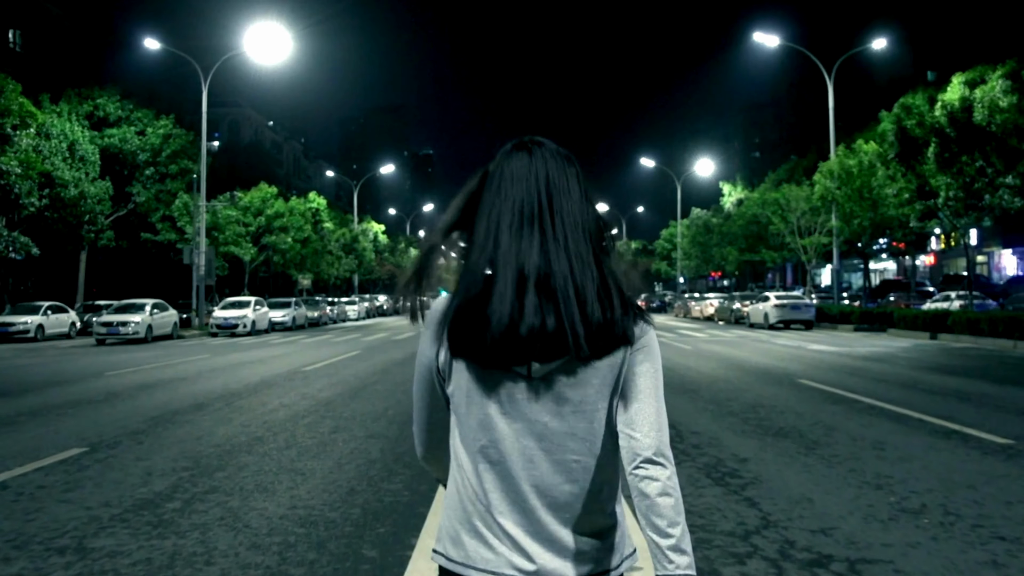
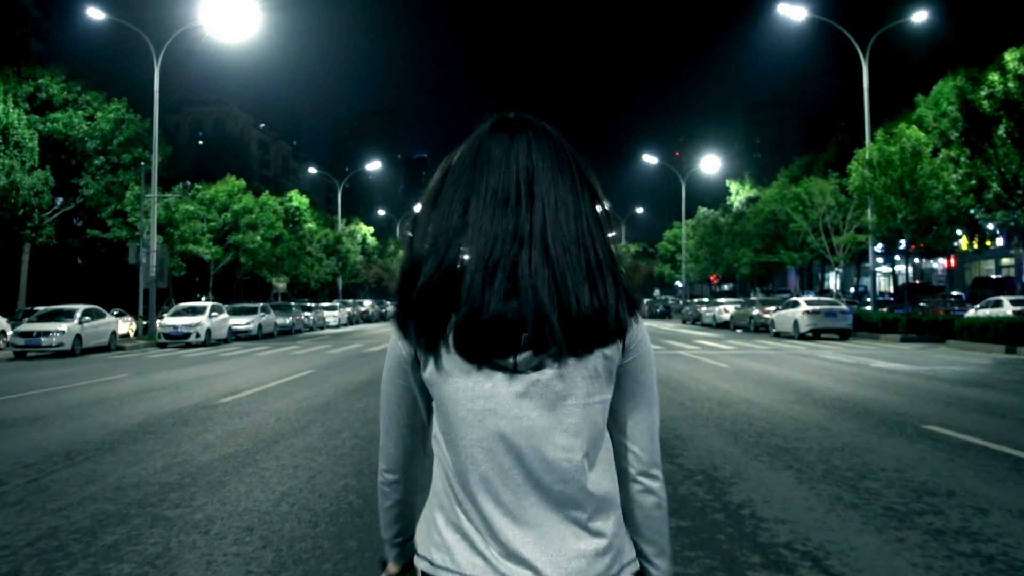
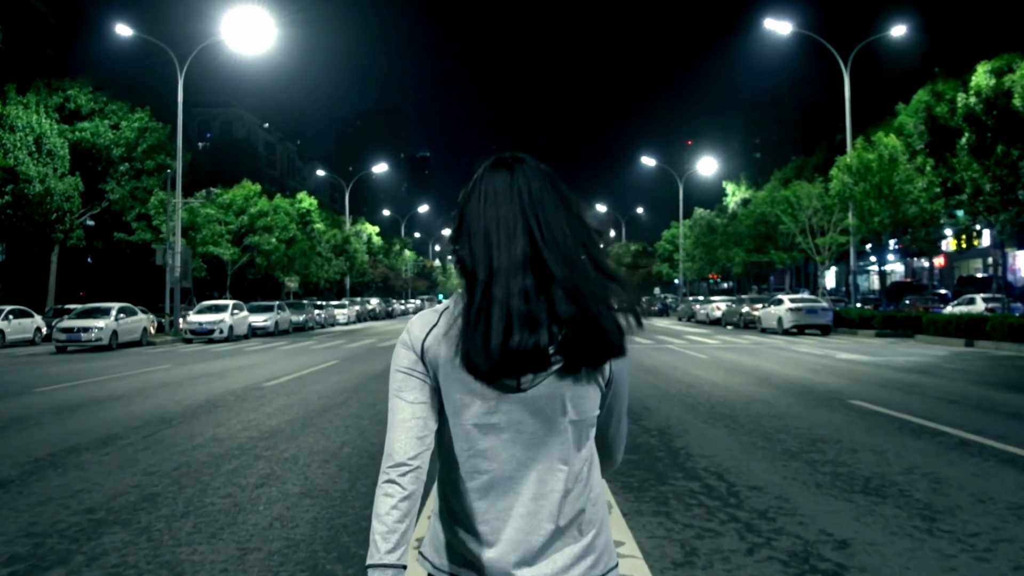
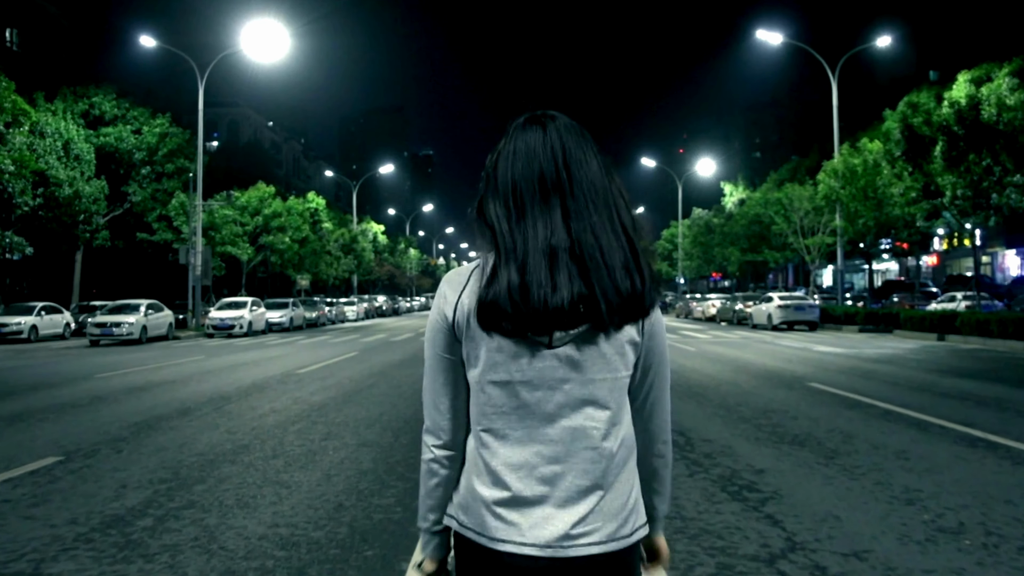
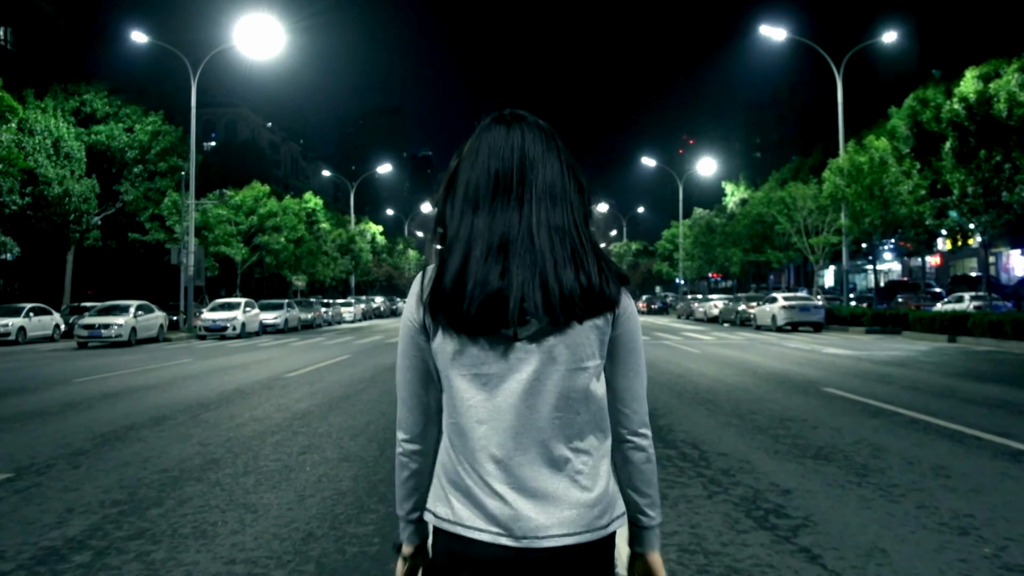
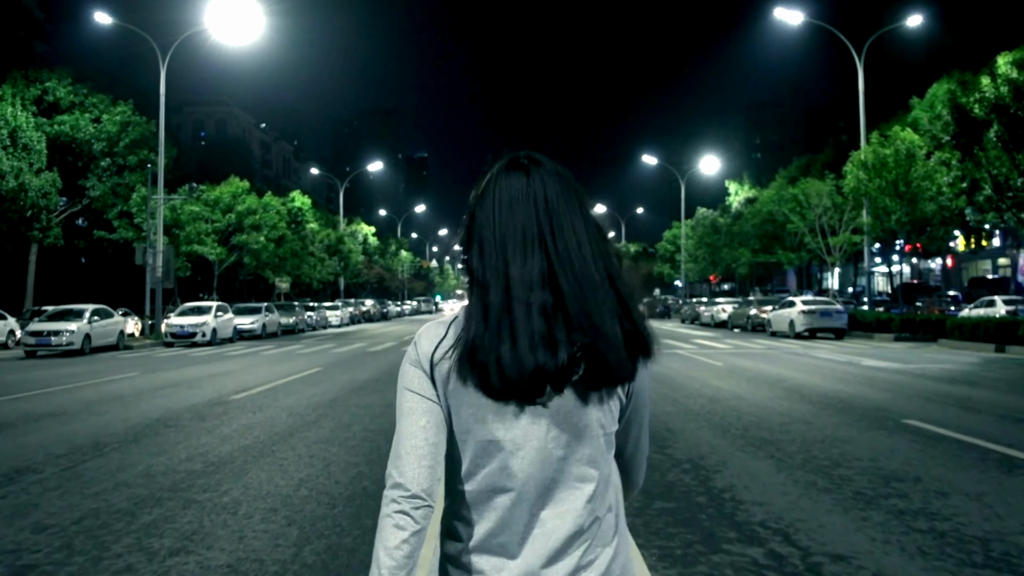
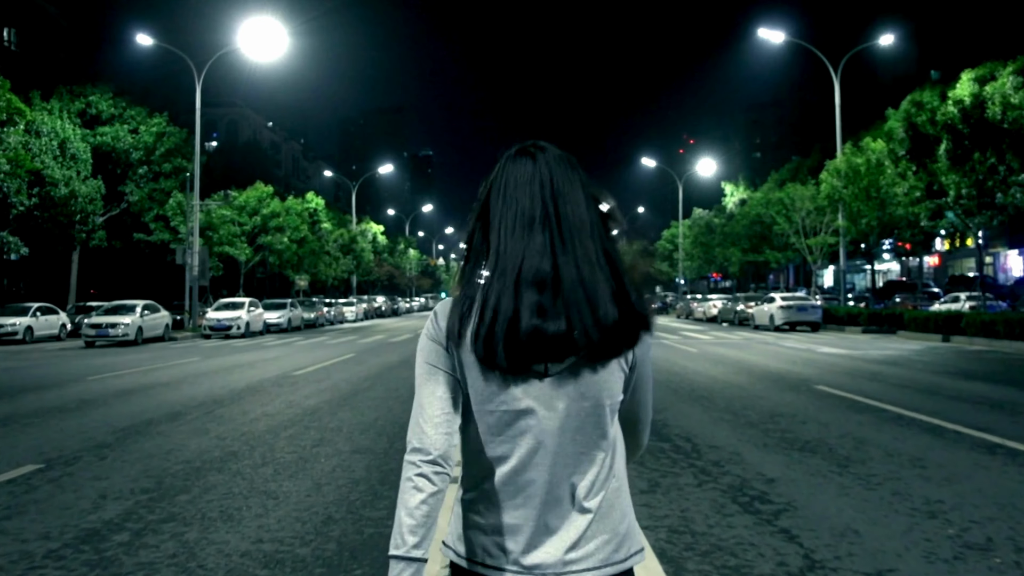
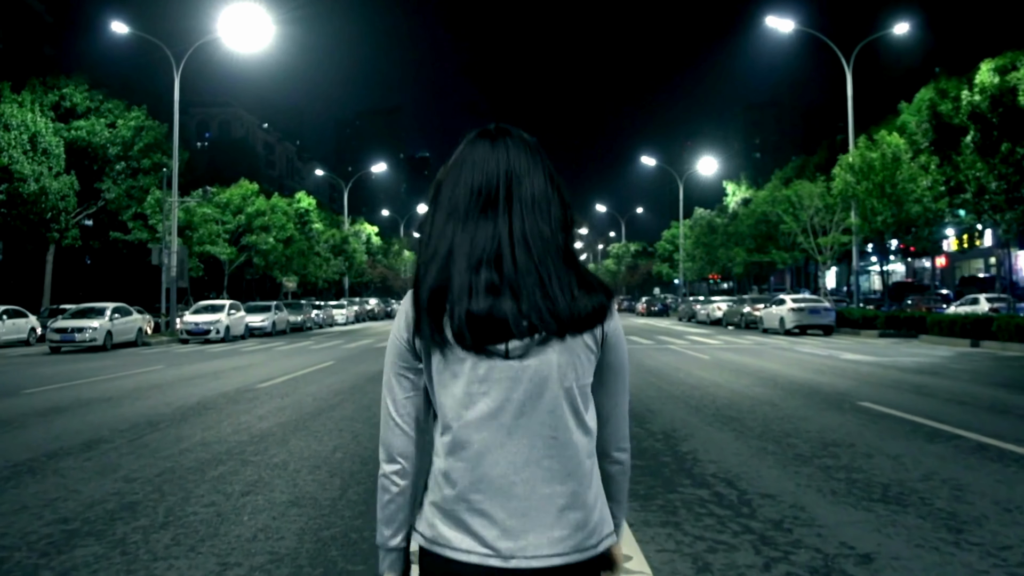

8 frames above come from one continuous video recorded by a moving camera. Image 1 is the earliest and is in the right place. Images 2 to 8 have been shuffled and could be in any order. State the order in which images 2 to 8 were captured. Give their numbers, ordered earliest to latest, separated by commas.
4, 7, 5, 3, 8, 6, 2
